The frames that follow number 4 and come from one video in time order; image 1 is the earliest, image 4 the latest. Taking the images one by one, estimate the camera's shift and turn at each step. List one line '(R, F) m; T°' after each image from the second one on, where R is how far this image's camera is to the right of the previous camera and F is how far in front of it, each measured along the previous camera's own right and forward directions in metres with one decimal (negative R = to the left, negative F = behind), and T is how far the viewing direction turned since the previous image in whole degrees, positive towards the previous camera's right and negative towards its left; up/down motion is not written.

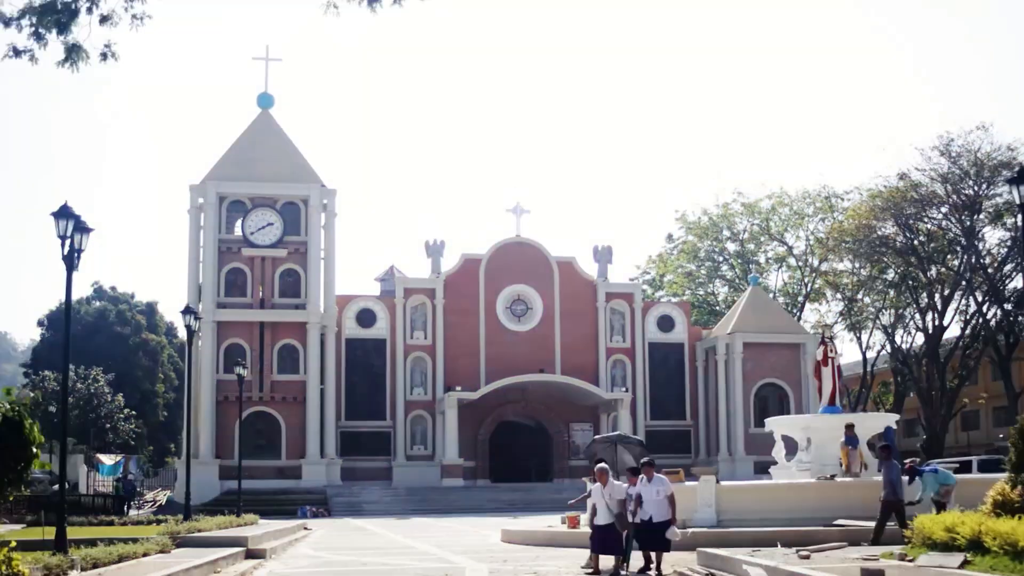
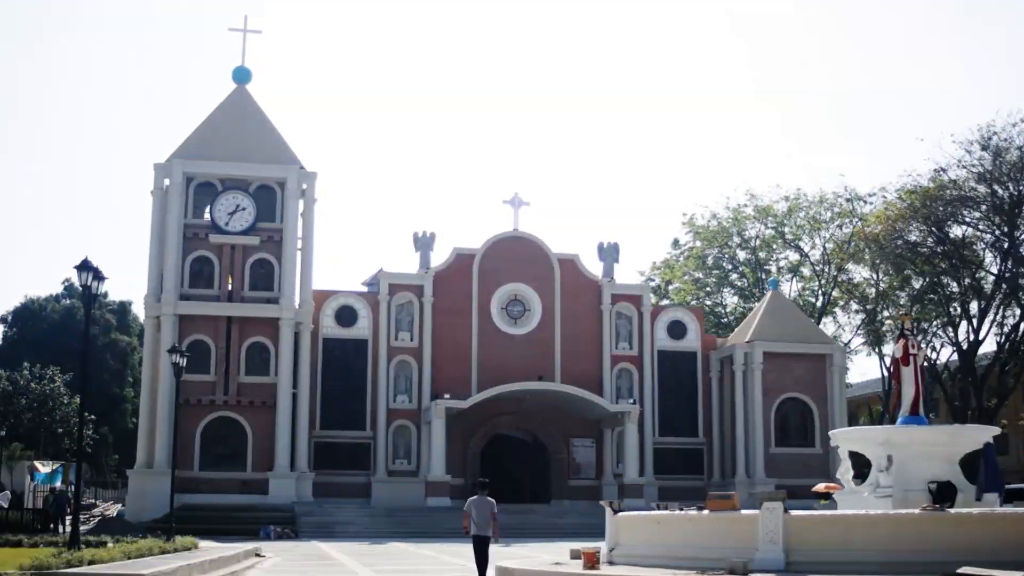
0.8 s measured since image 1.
(-0.2, +4.7) m; 0°
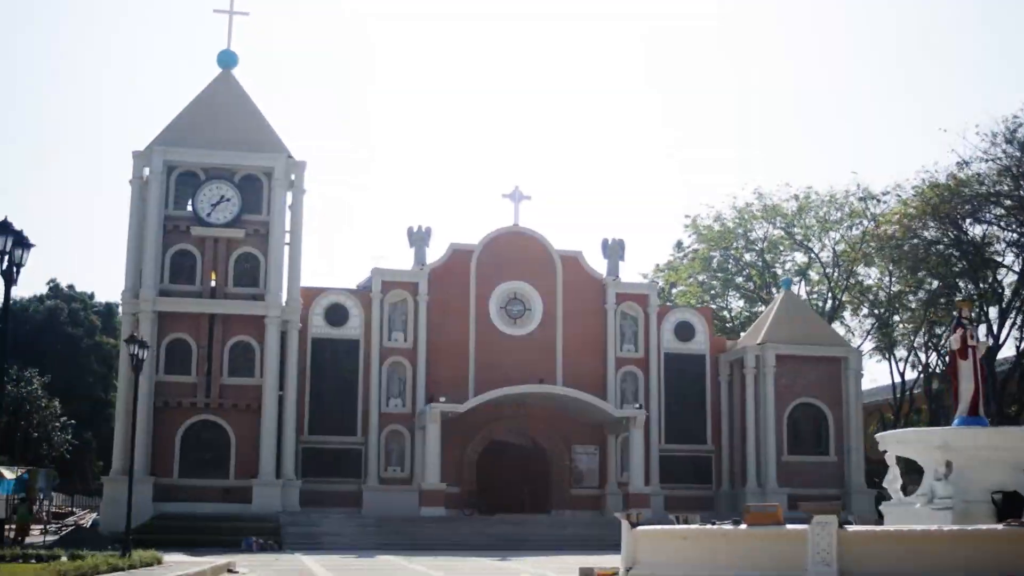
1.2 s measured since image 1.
(-0.1, +2.3) m; 0°
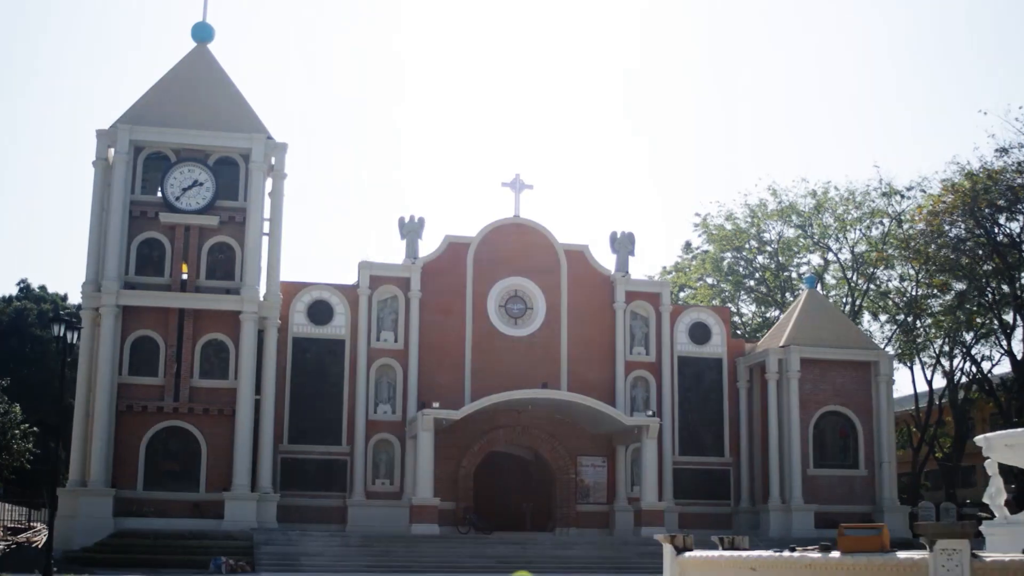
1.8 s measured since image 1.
(0.0, +3.5) m; 0°
